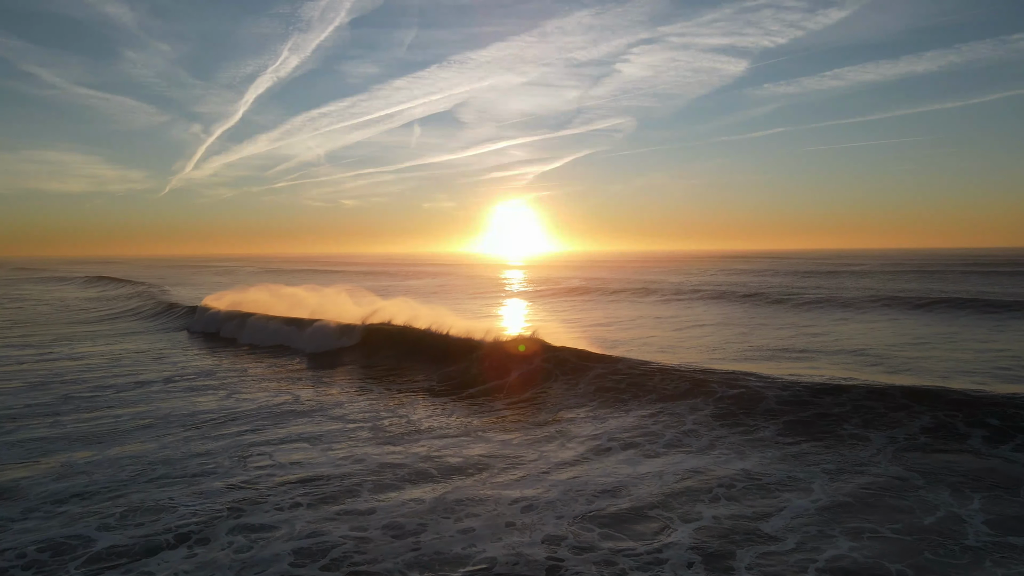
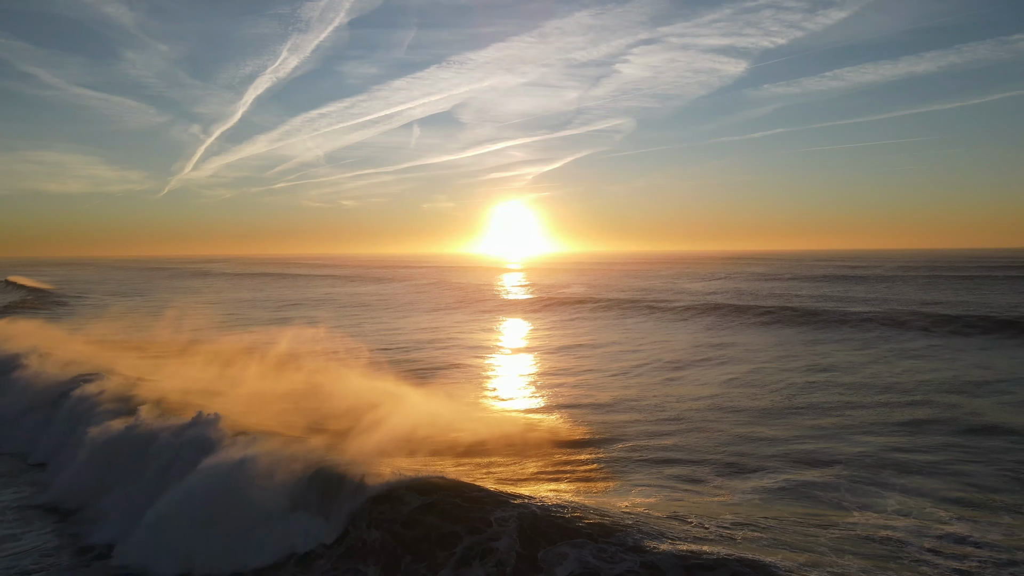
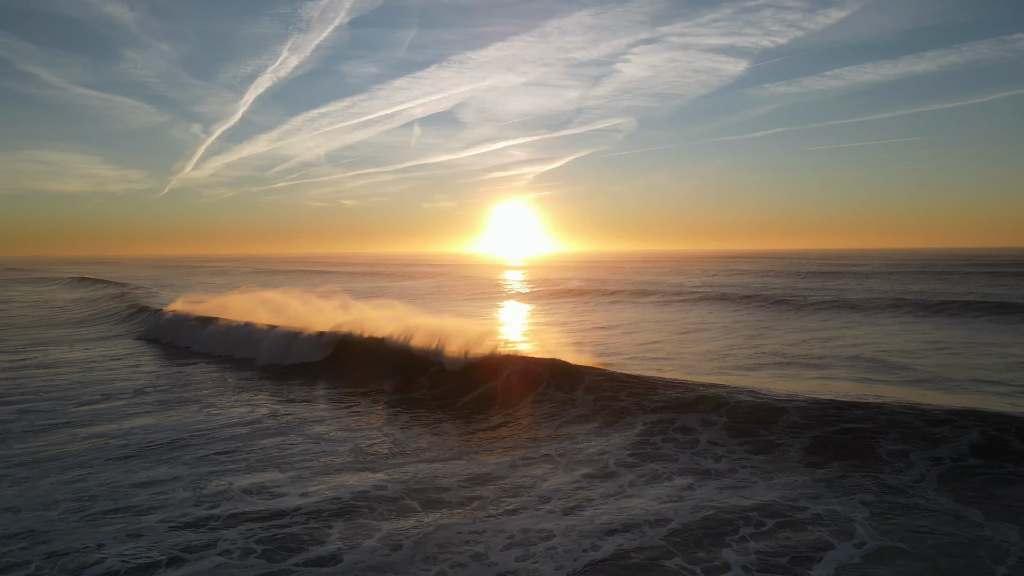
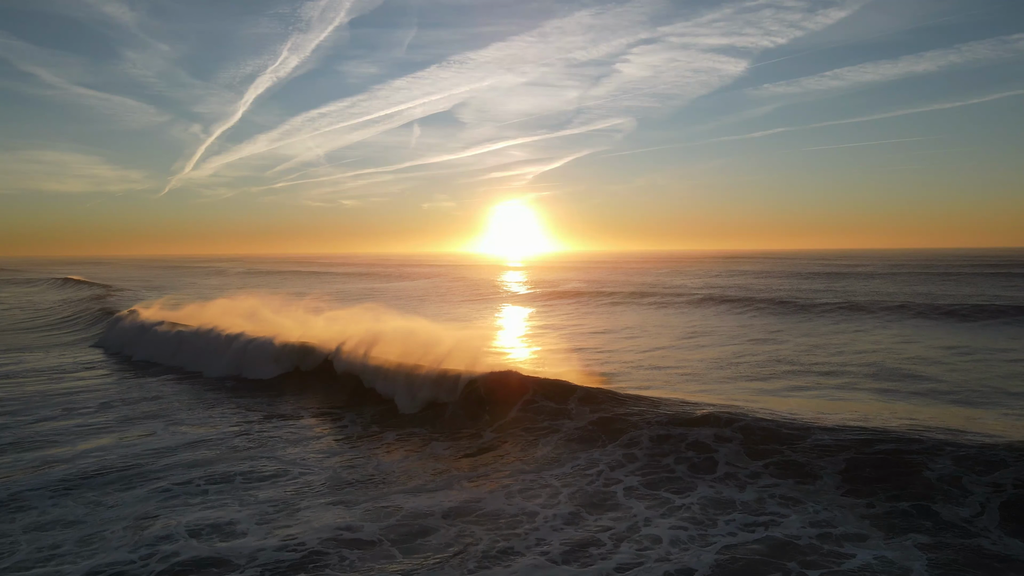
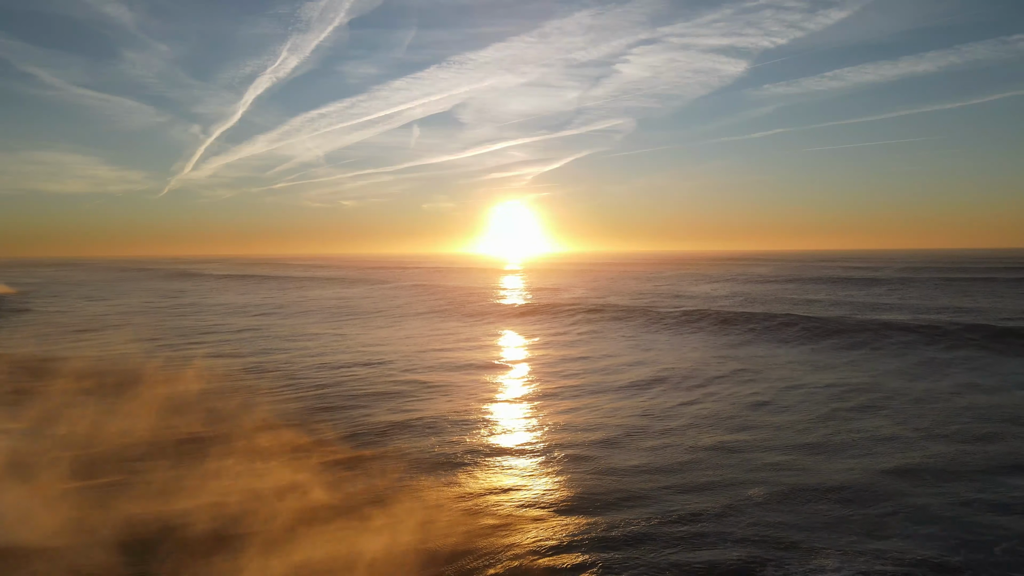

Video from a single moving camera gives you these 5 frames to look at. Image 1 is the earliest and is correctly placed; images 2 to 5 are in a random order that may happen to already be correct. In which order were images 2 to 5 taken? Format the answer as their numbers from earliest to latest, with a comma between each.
3, 4, 2, 5
